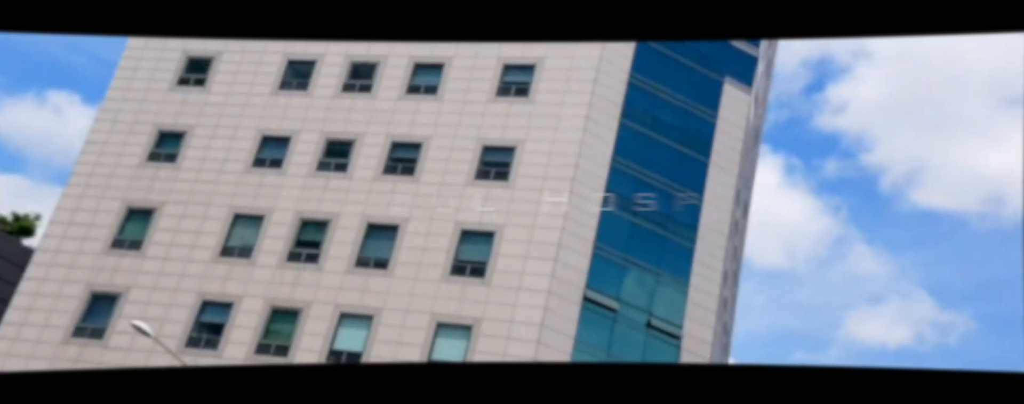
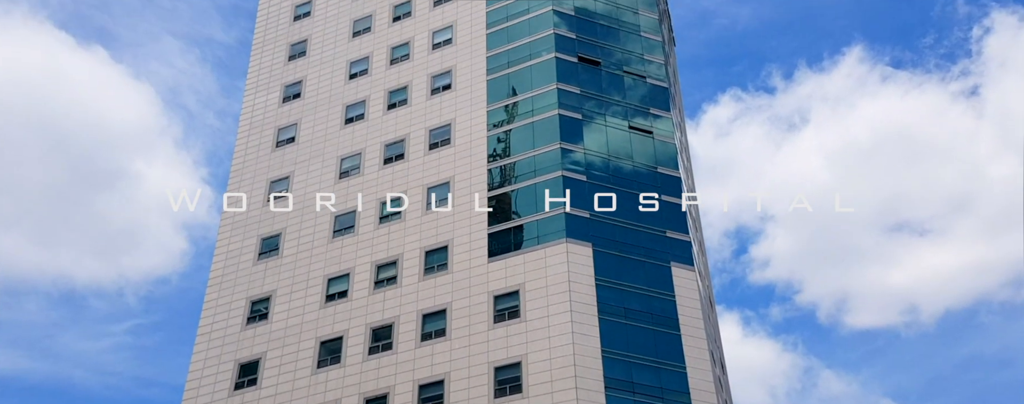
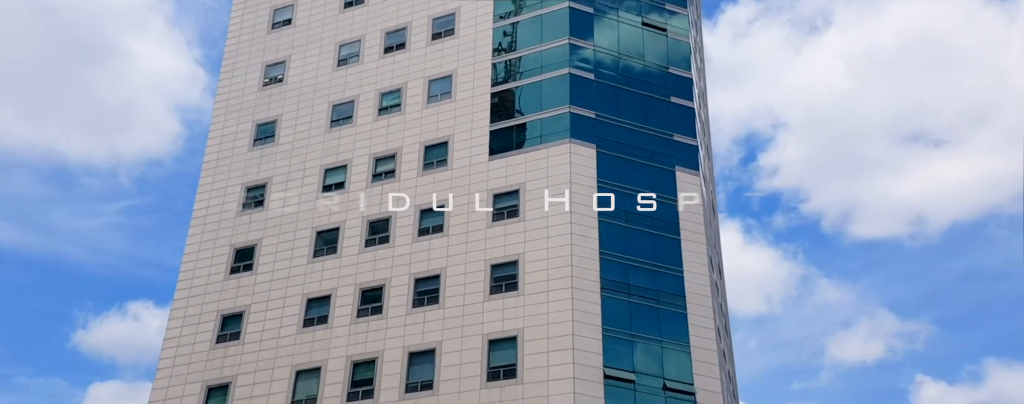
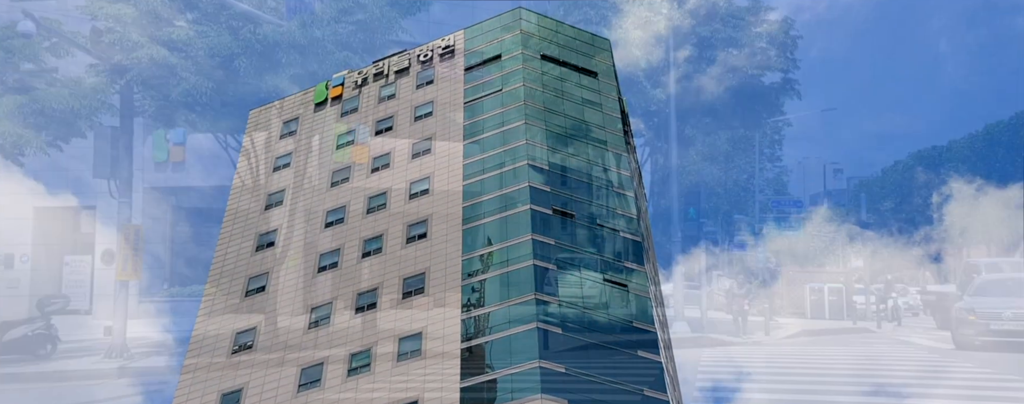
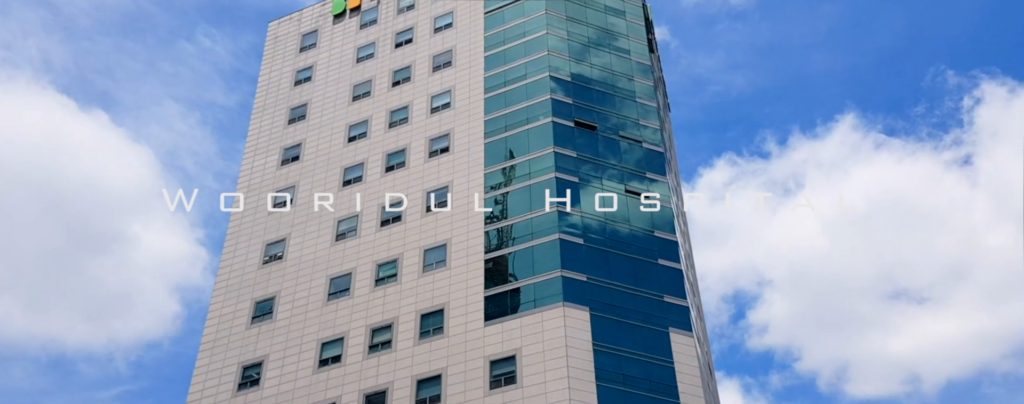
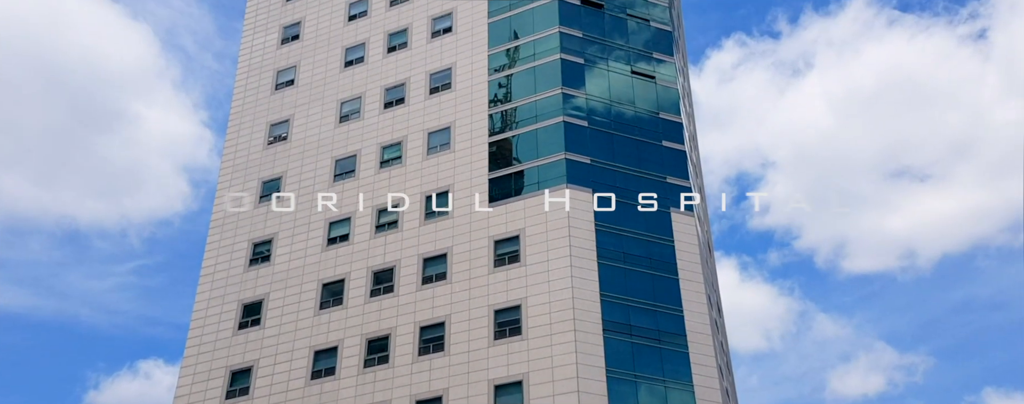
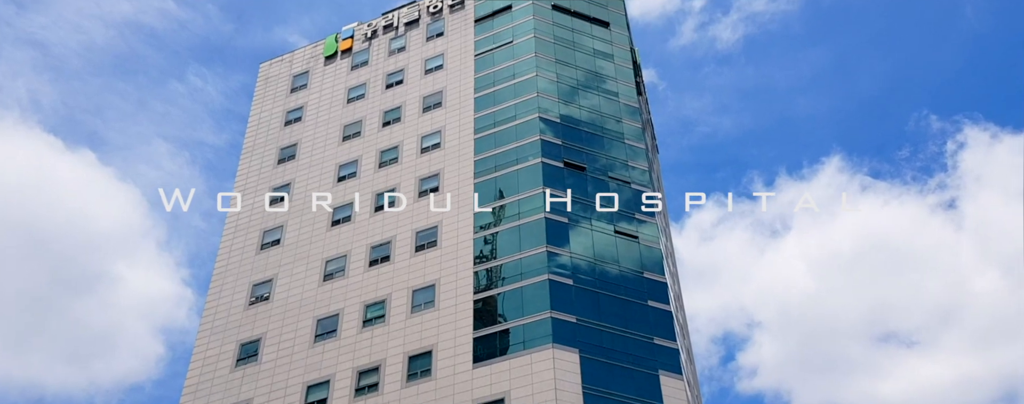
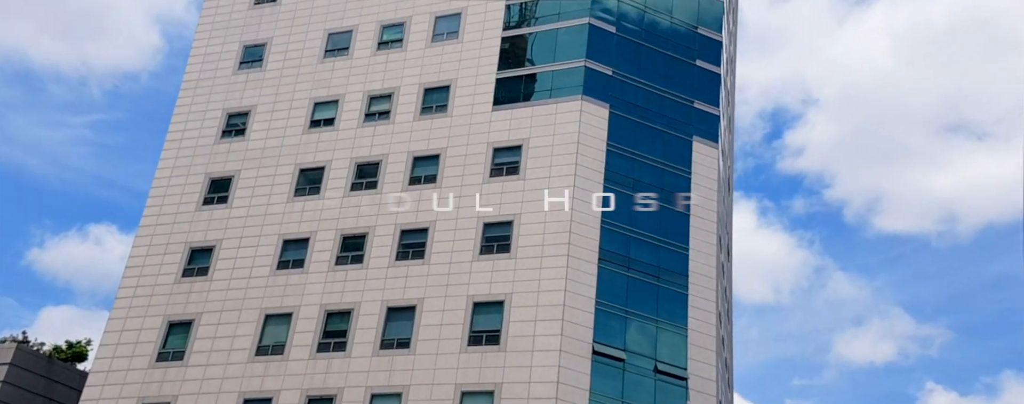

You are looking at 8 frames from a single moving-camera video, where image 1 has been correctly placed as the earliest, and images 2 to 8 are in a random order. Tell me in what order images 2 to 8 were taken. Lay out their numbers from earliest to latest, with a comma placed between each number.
8, 3, 6, 2, 5, 7, 4
